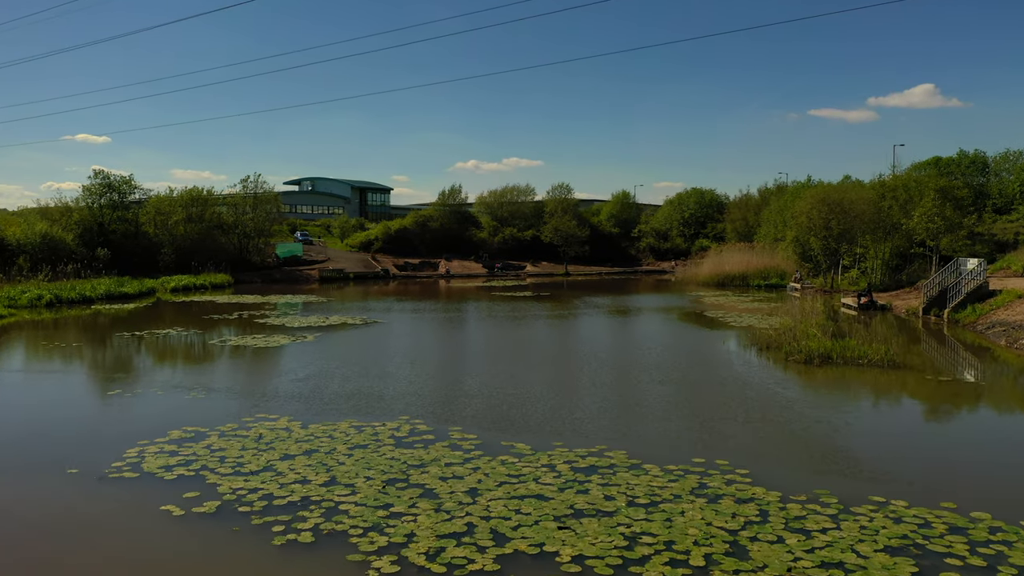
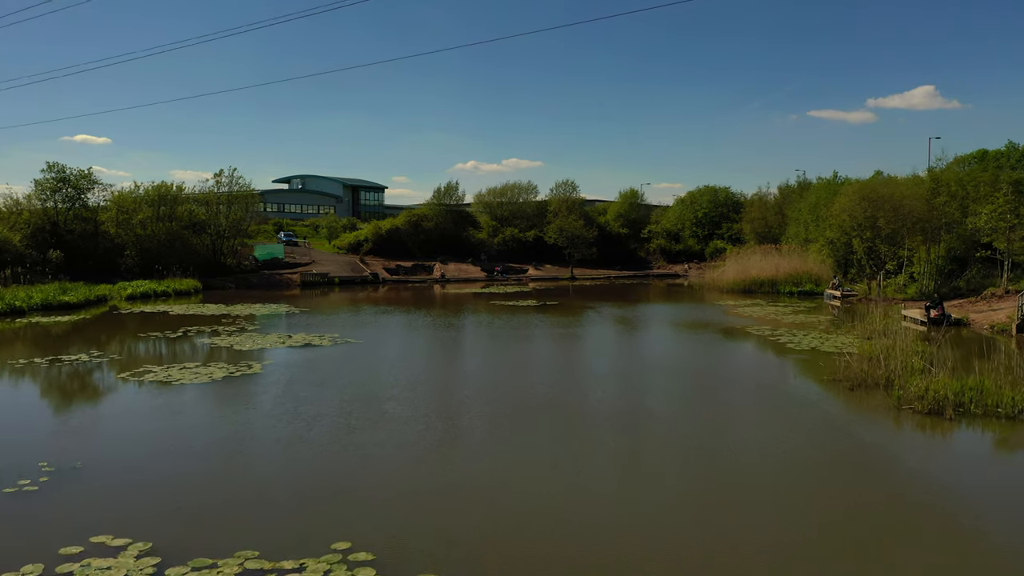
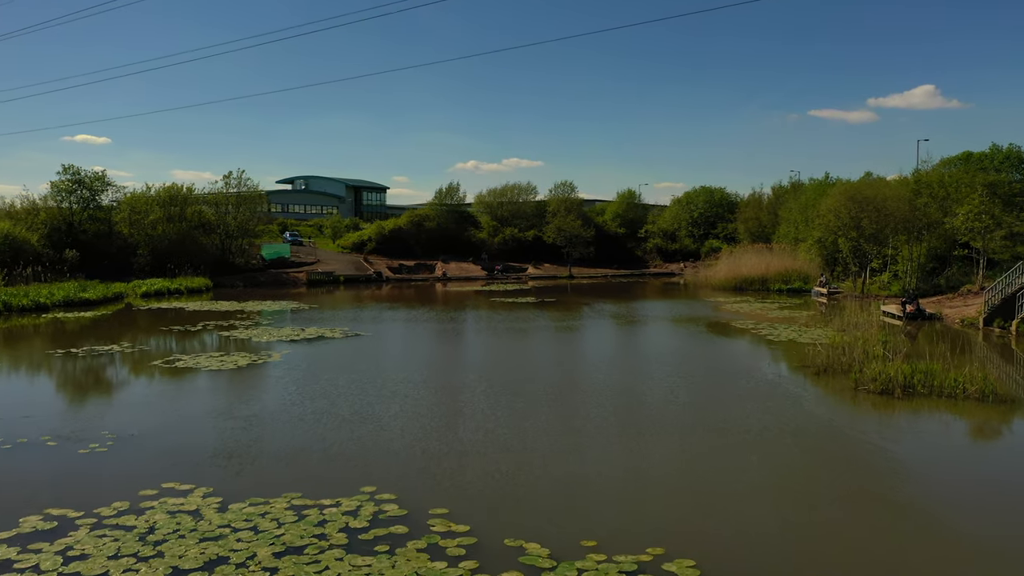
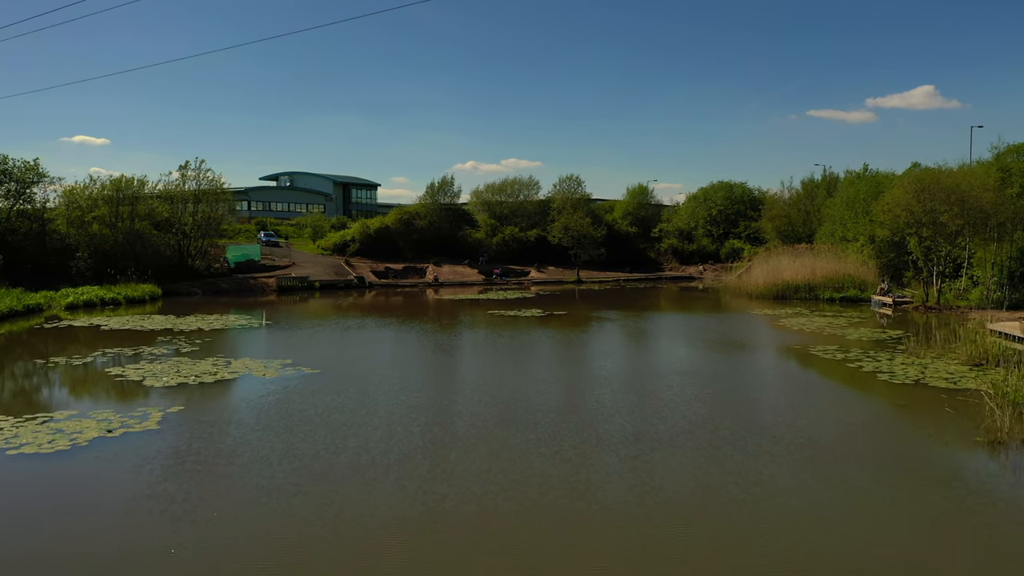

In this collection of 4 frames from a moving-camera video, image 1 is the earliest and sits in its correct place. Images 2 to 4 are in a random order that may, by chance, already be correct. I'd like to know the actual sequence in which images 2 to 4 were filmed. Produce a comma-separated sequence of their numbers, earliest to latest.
3, 2, 4
